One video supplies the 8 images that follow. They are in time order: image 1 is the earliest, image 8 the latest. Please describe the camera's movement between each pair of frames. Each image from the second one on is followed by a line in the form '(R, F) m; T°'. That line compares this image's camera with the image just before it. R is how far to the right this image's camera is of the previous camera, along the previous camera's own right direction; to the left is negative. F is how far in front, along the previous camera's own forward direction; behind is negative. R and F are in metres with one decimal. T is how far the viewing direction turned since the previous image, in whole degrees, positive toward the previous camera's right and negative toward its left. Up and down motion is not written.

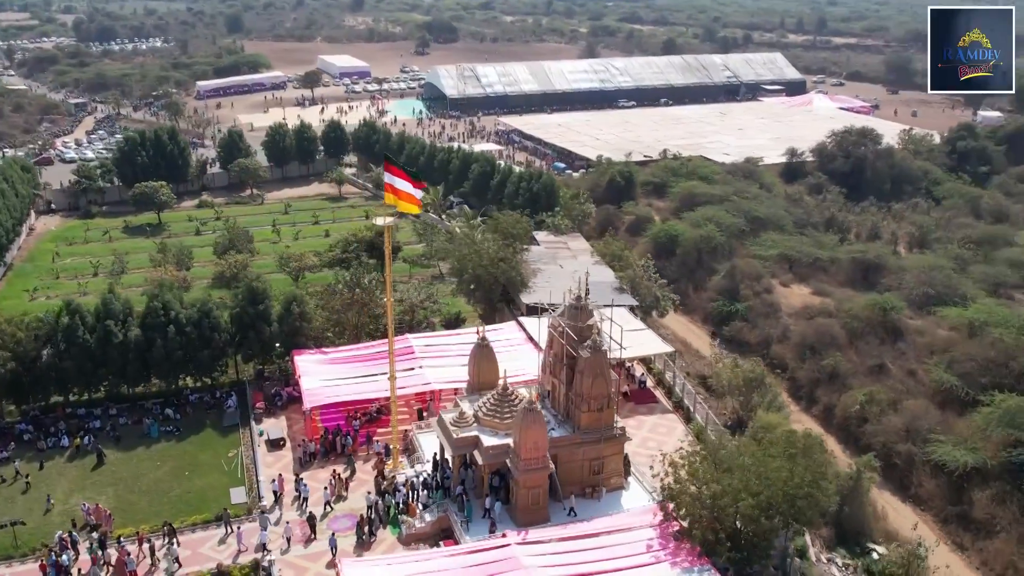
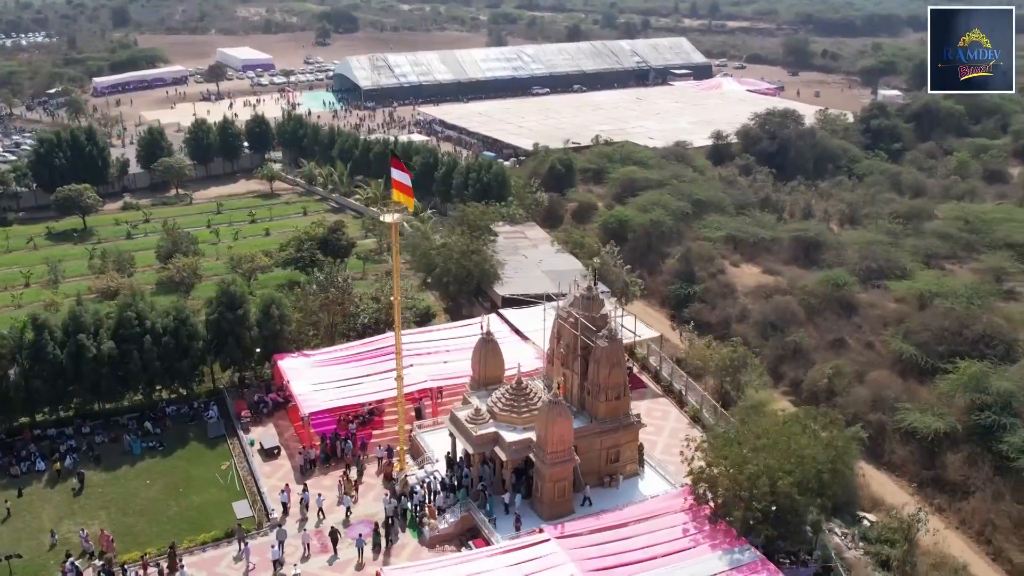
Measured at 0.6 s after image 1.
(-3.5, +0.5) m; +7°
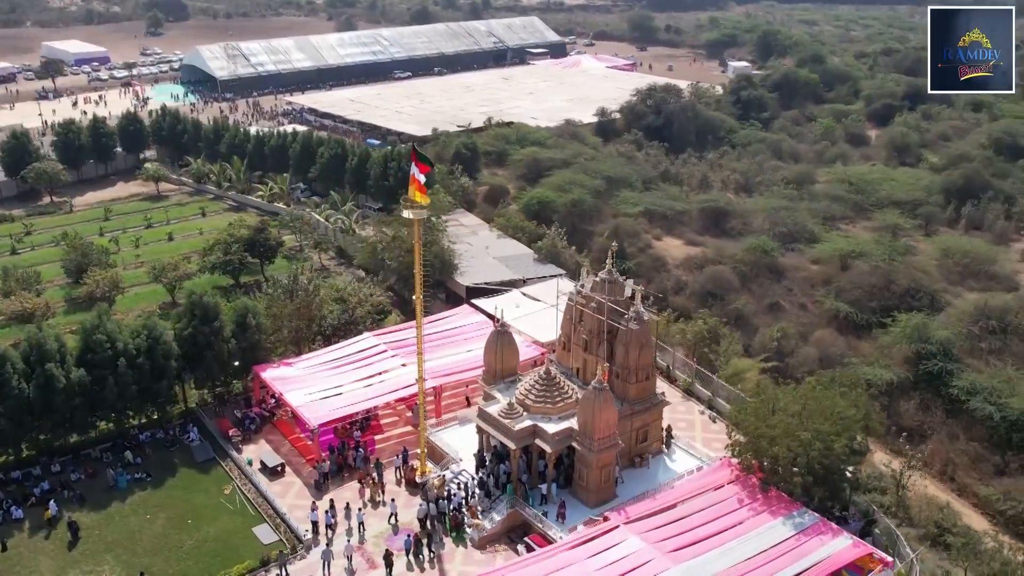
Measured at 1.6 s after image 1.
(-5.6, +1.0) m; +10°
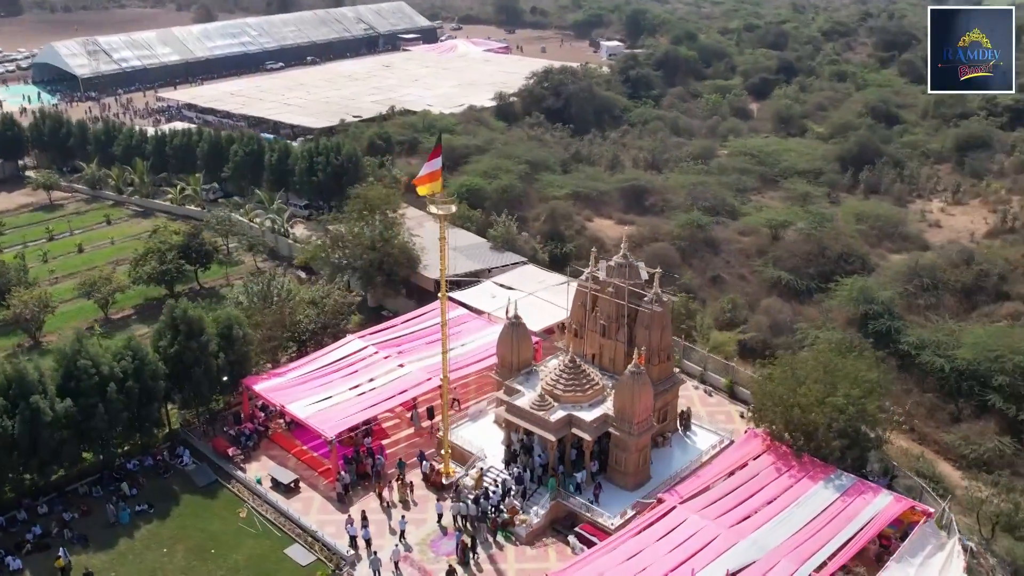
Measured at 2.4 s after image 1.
(-4.9, +0.8) m; +9°
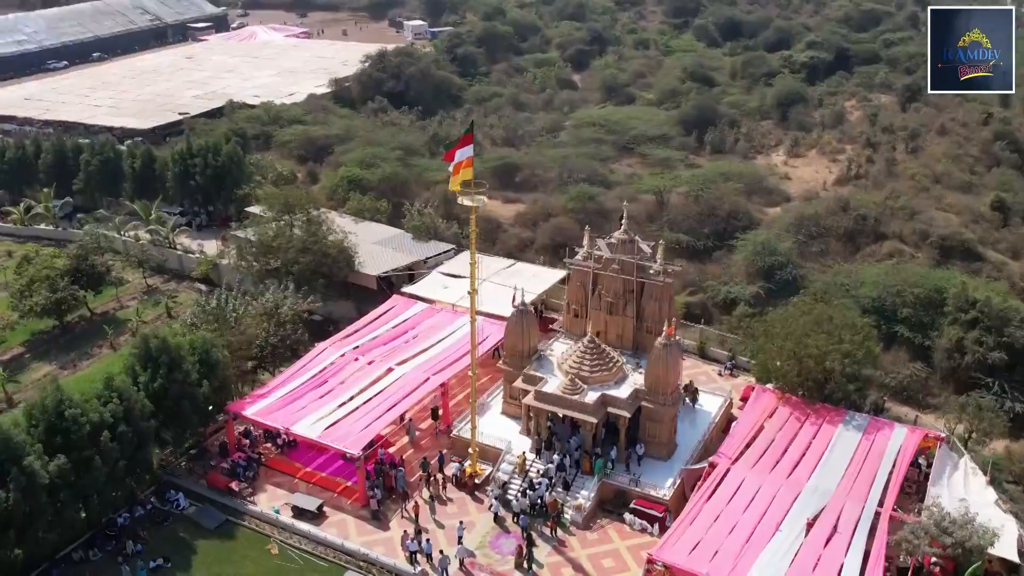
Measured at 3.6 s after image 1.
(-6.8, +1.4) m; +14°
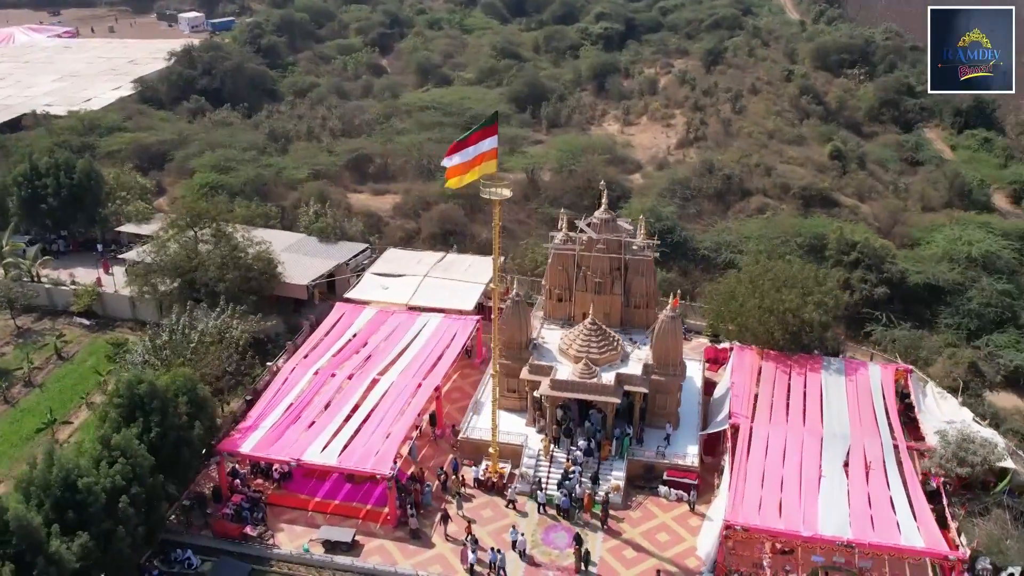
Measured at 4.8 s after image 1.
(-6.6, +1.5) m; +15°
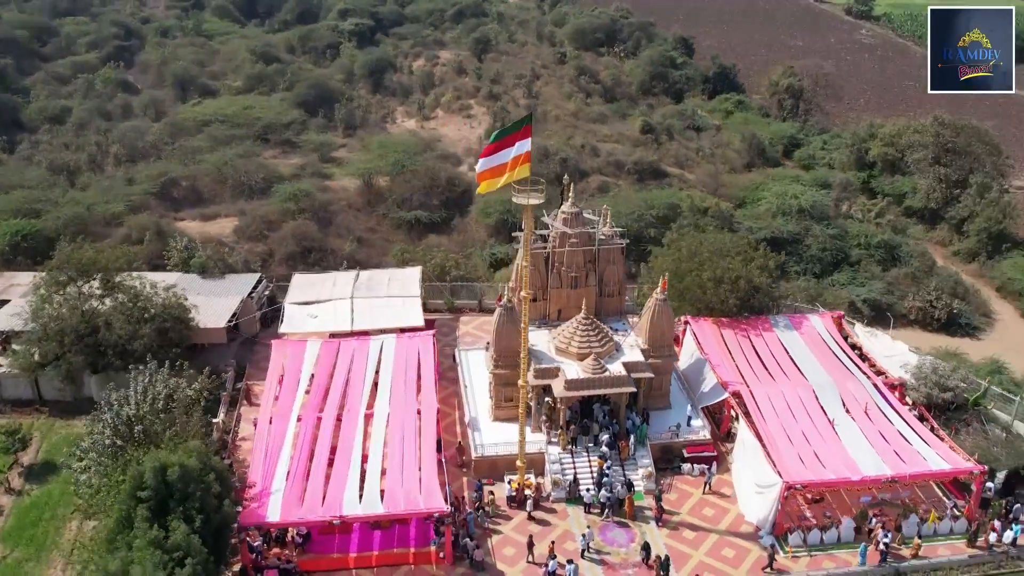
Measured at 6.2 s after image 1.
(-7.8, +2.1) m; +18°
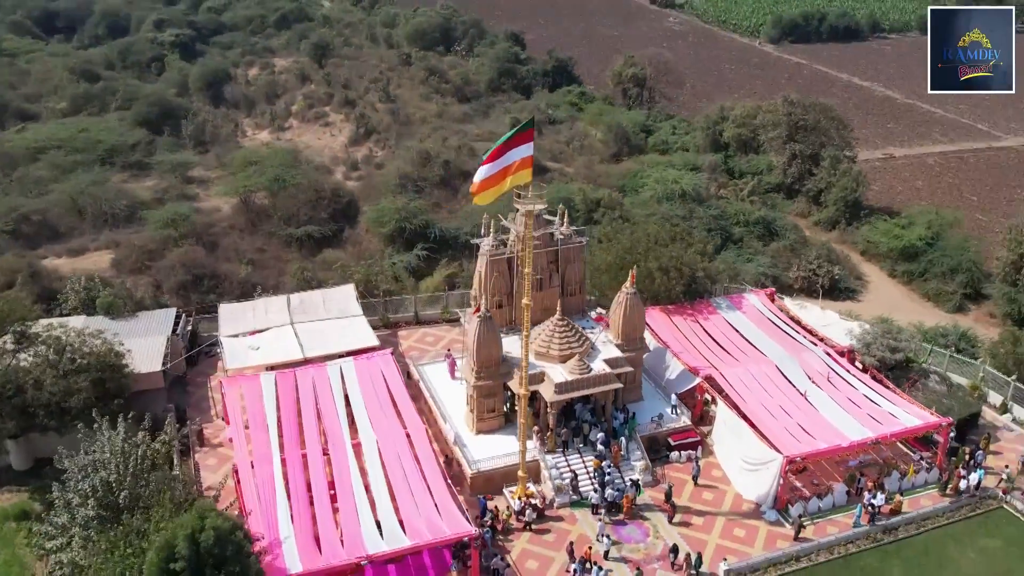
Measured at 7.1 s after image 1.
(-4.6, +1.0) m; +12°
